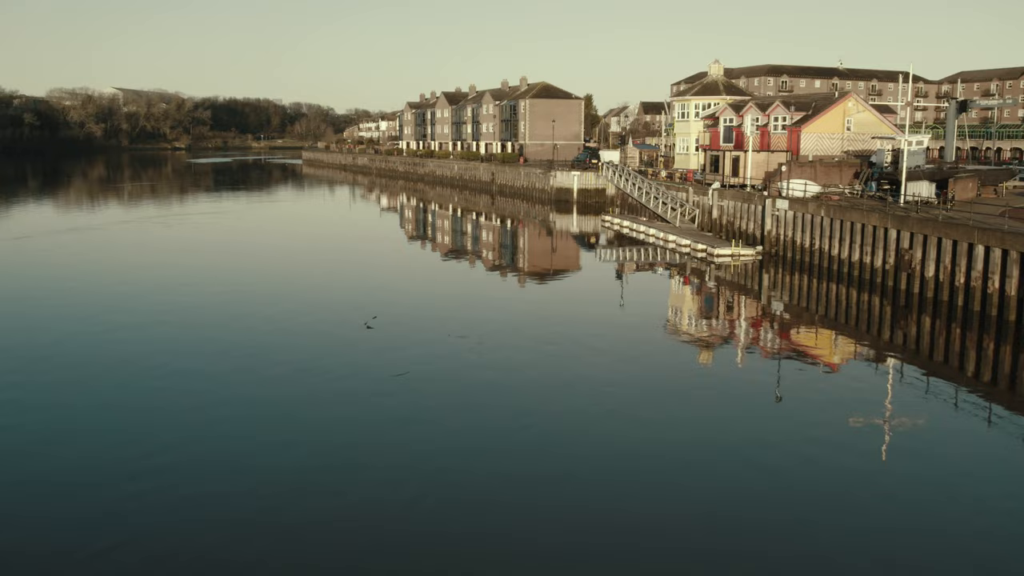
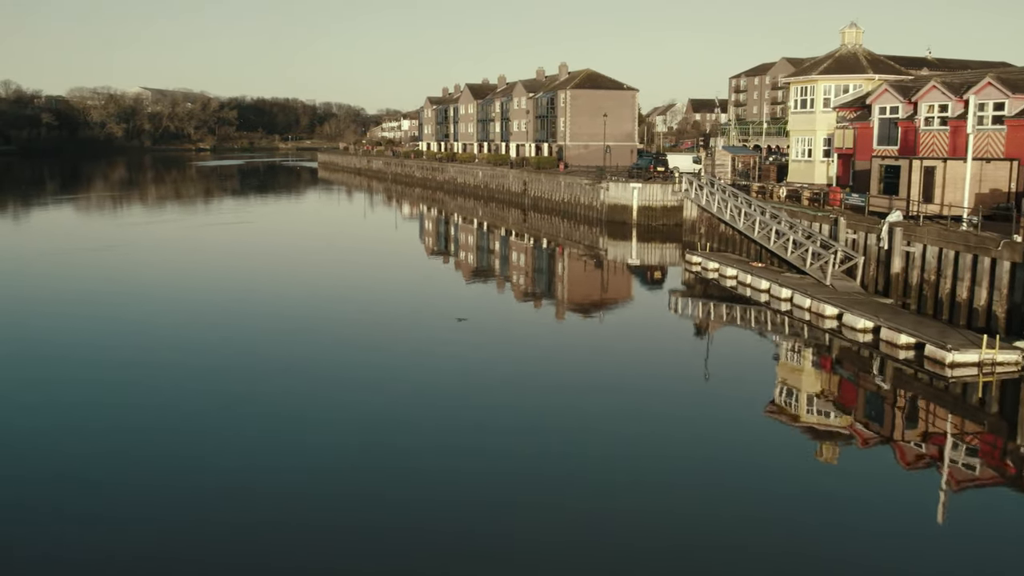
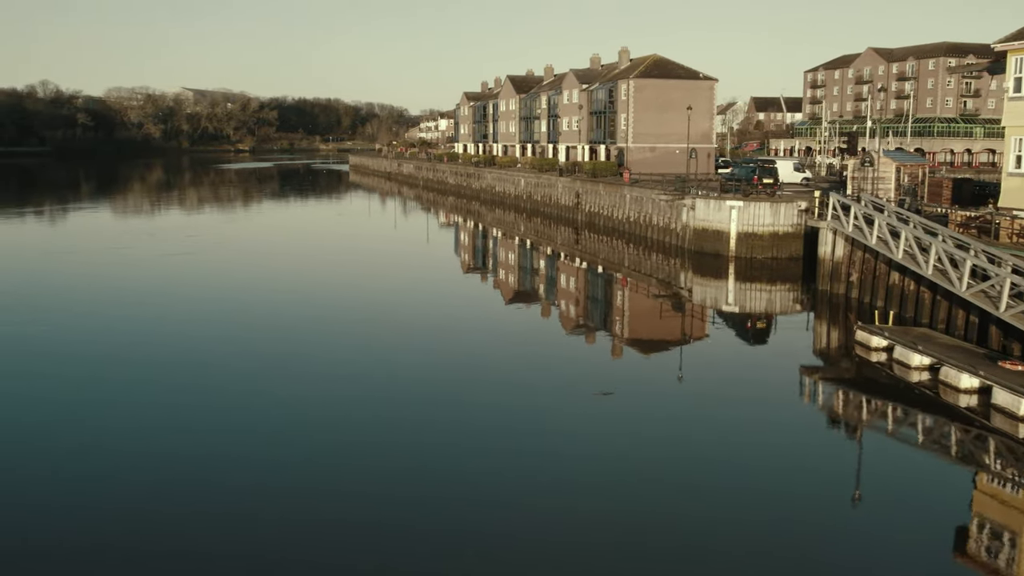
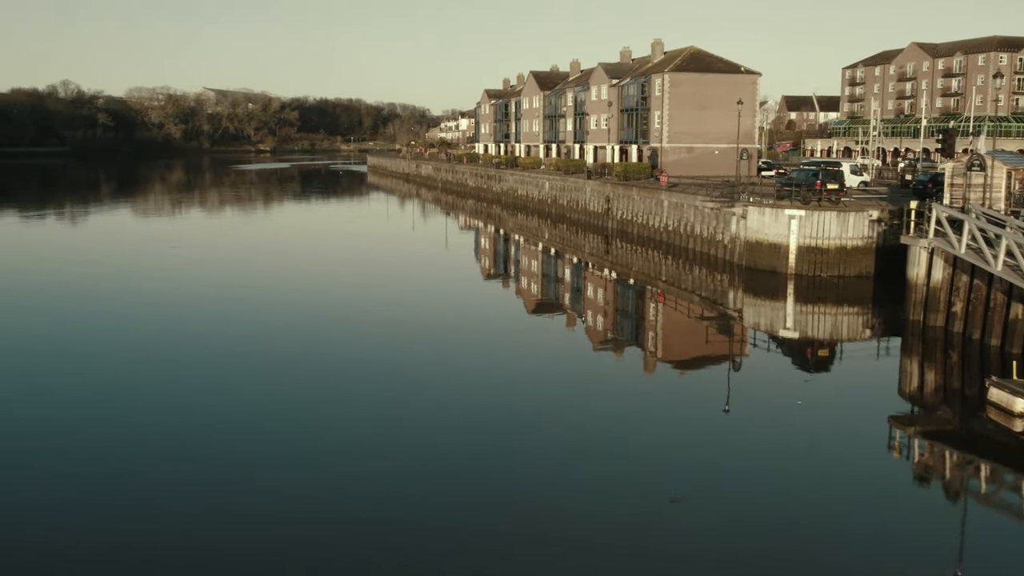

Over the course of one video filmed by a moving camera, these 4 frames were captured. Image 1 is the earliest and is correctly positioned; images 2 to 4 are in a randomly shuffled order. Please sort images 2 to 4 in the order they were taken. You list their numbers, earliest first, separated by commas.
2, 3, 4
